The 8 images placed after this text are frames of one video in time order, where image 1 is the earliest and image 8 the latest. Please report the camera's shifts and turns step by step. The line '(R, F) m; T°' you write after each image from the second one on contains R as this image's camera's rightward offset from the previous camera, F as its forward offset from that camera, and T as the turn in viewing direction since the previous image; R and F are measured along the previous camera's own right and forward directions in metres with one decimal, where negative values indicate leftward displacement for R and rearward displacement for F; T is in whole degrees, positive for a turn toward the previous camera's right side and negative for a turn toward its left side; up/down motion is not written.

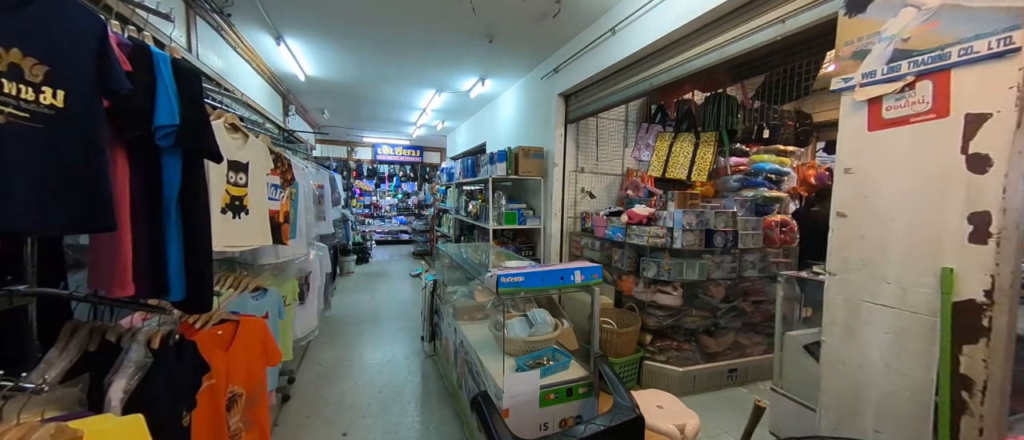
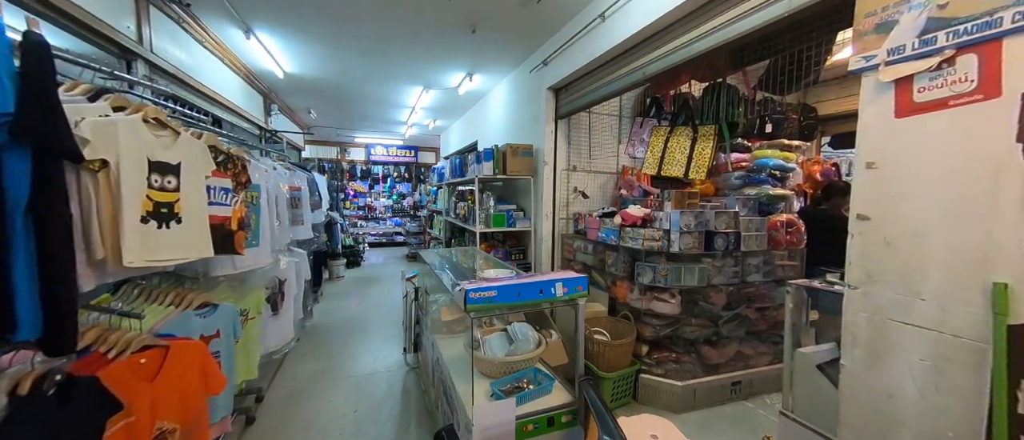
(+0.1, +0.2) m; 0°
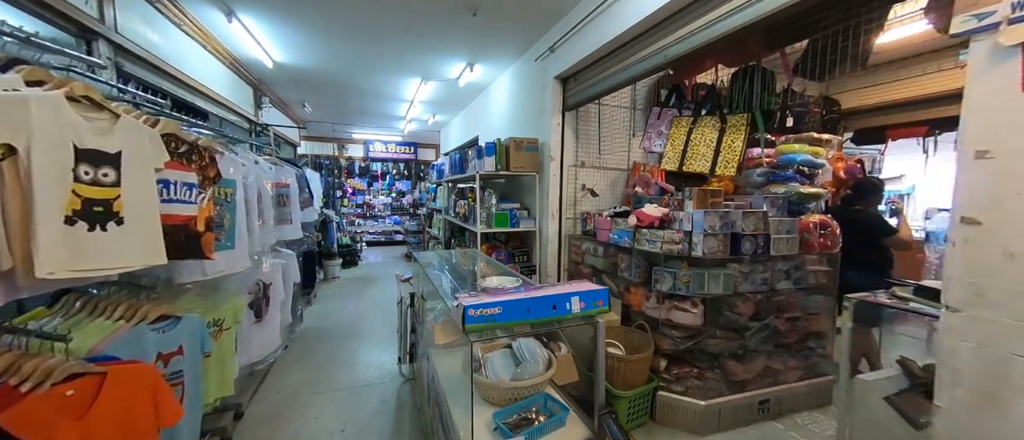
(0.0, +0.2) m; 0°
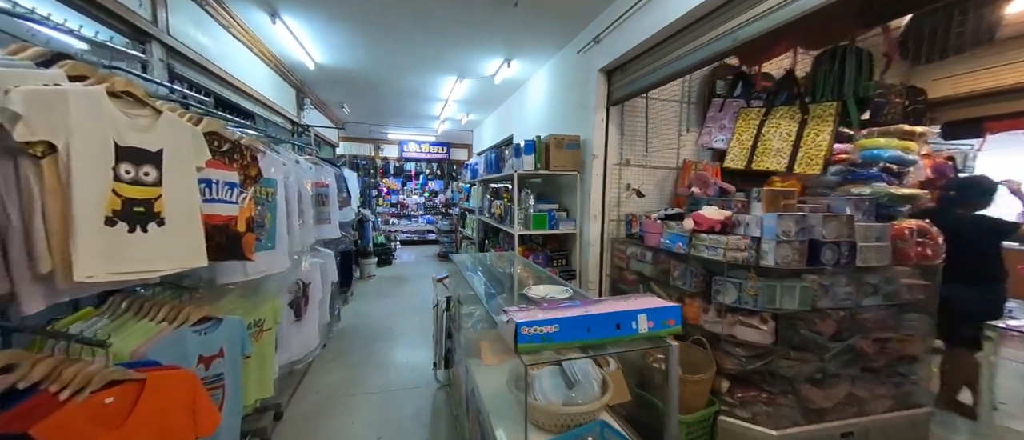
(-0.1, +0.1) m; -5°
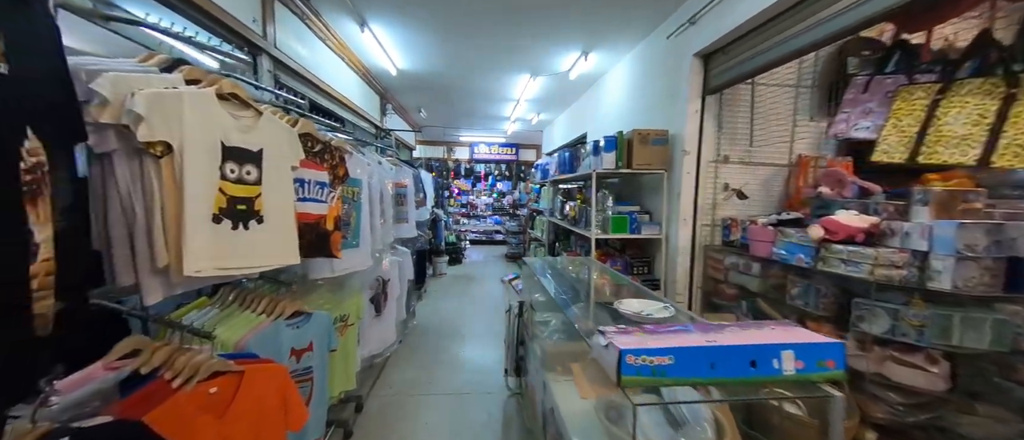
(-0.1, +0.1) m; -11°
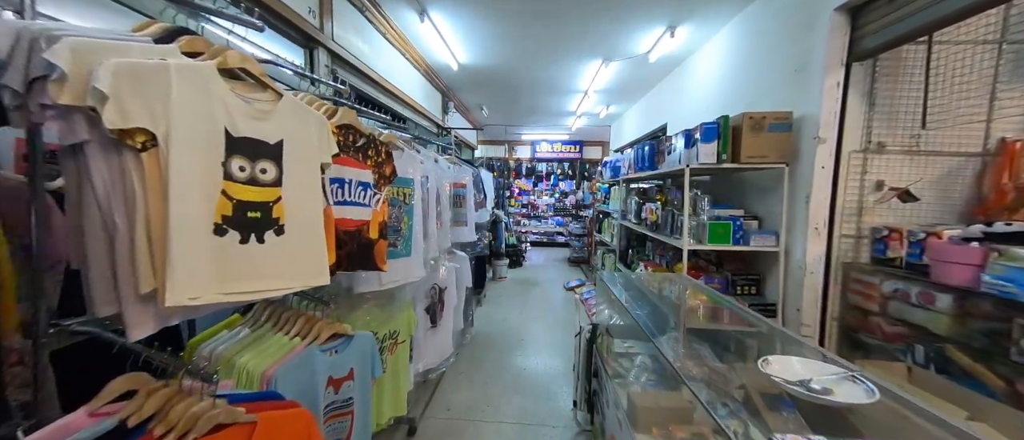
(-0.1, +0.3) m; -10°
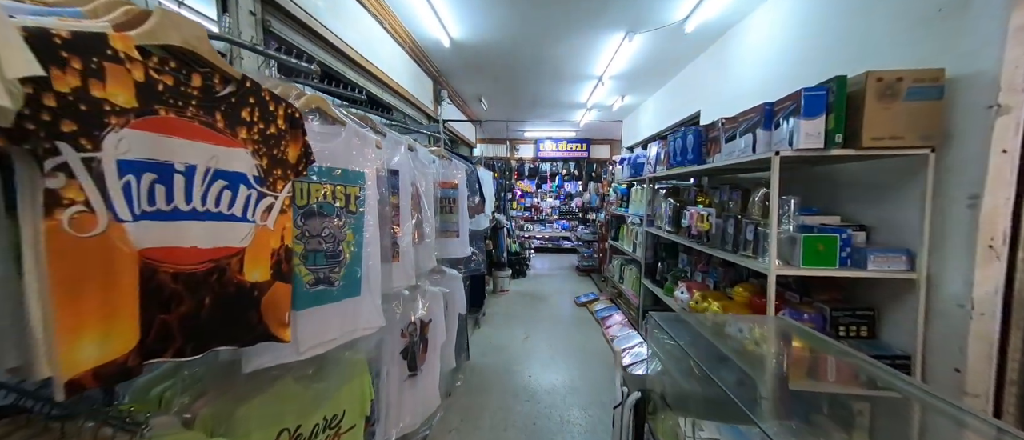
(0.0, +0.6) m; 0°
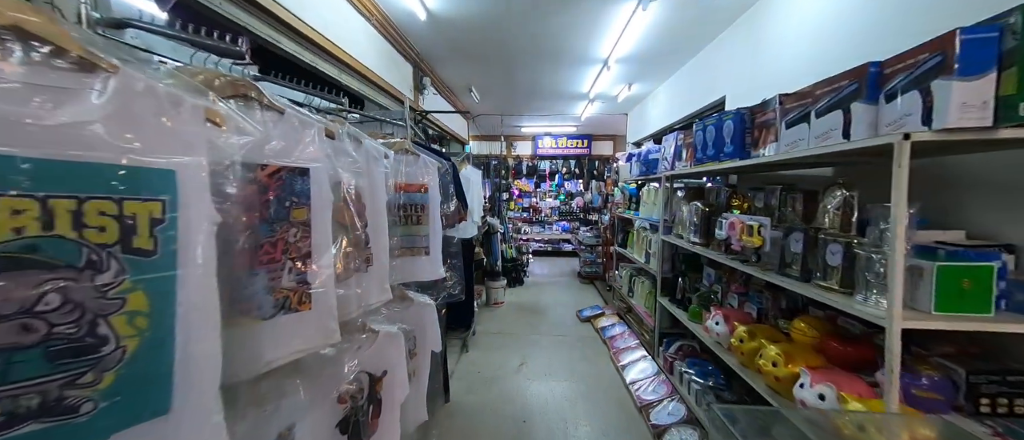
(+0.1, +0.5) m; 0°
